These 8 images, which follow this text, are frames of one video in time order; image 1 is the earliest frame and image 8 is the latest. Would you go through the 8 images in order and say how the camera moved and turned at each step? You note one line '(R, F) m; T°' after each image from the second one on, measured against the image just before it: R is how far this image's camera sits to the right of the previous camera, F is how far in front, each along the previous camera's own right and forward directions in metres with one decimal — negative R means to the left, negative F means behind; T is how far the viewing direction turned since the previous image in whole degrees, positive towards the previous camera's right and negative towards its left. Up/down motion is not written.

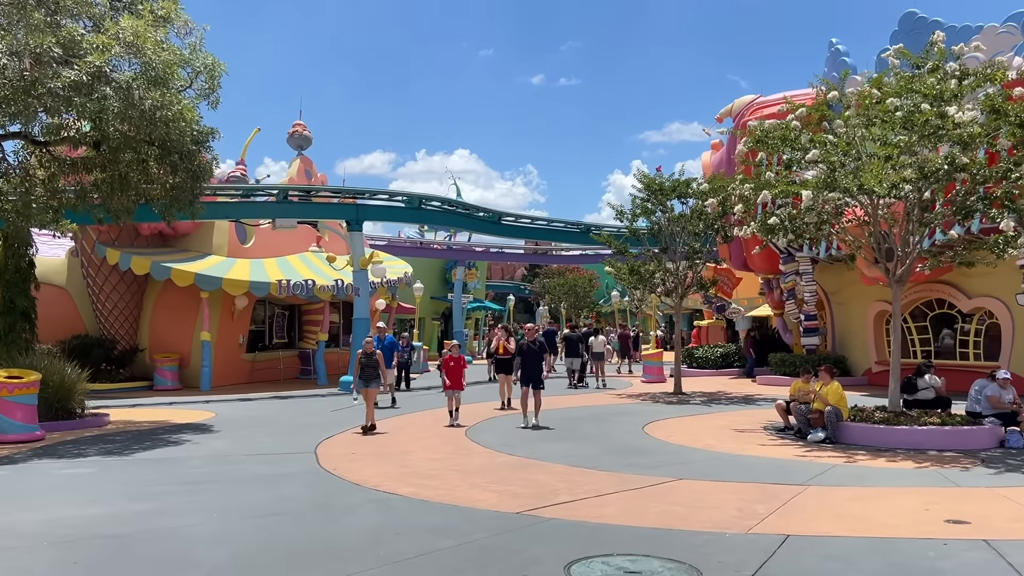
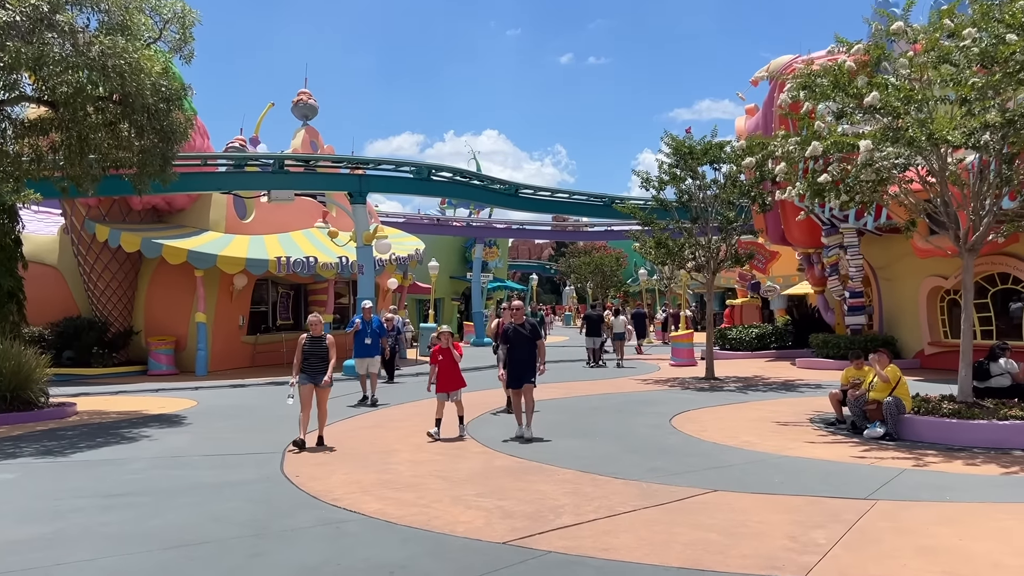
(+0.3, +1.5) m; -2°
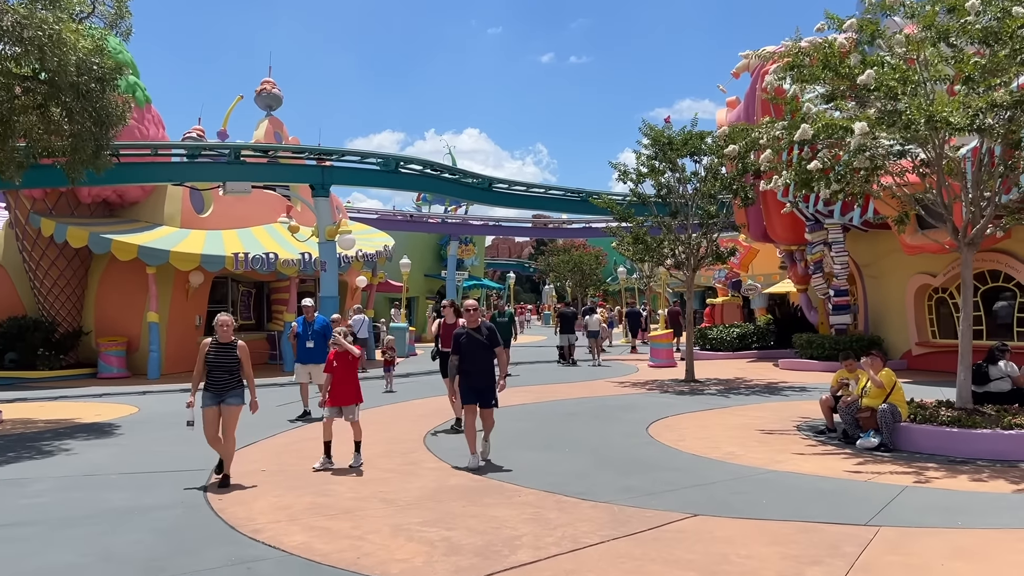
(+0.2, +0.8) m; +1°
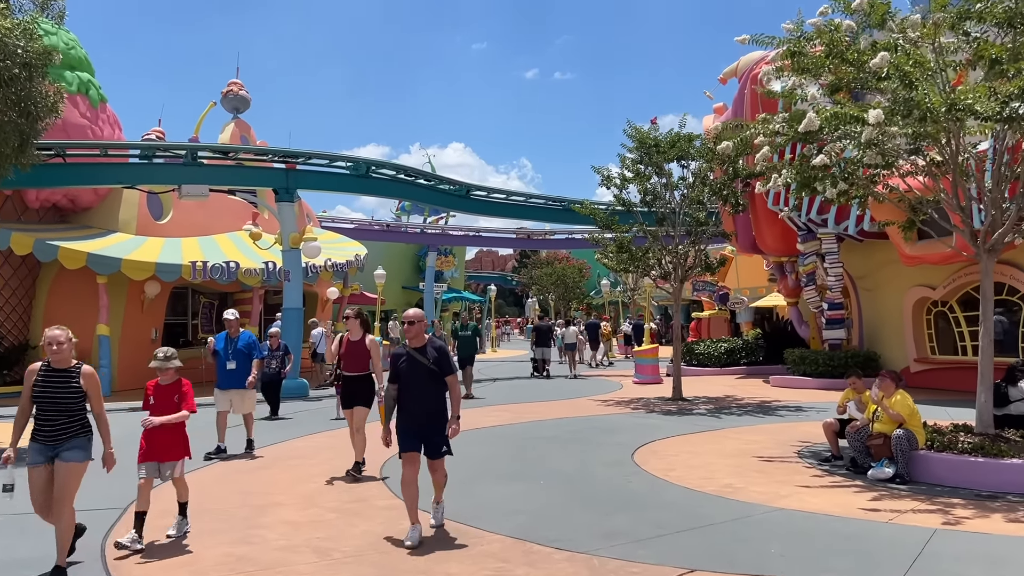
(+0.1, +1.0) m; +1°
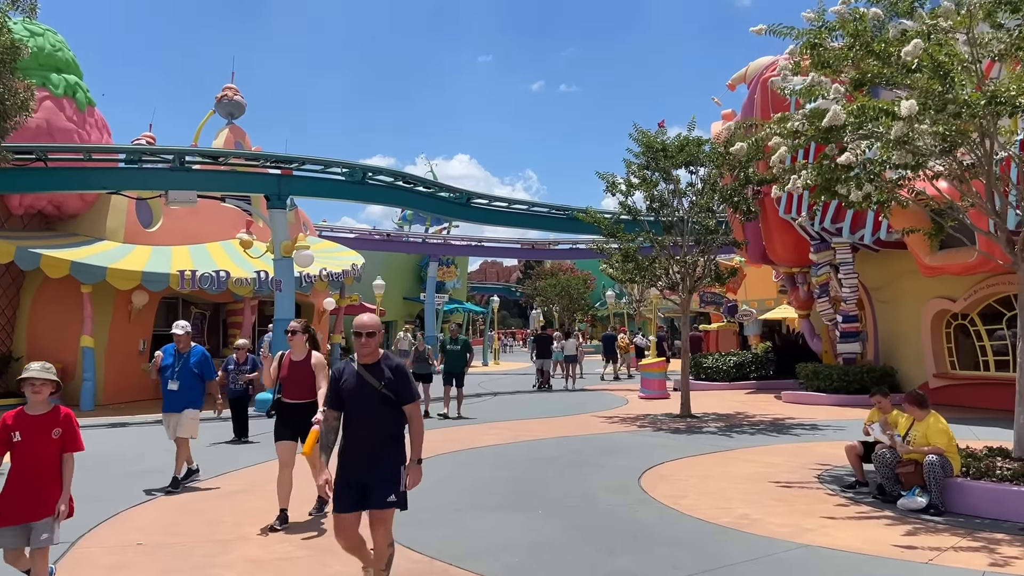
(+0.1, +0.6) m; 0°
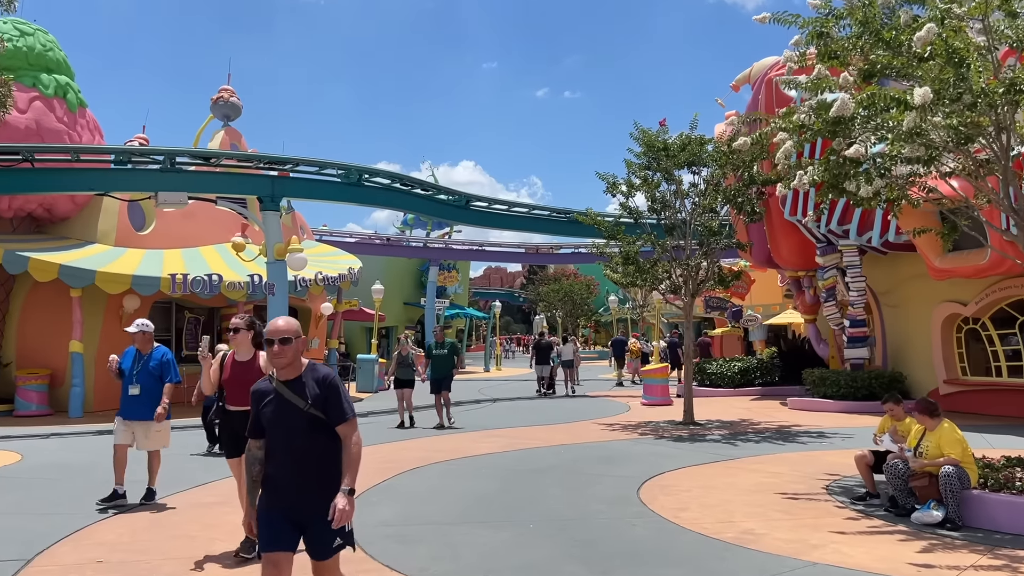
(+0.1, +0.4) m; 0°
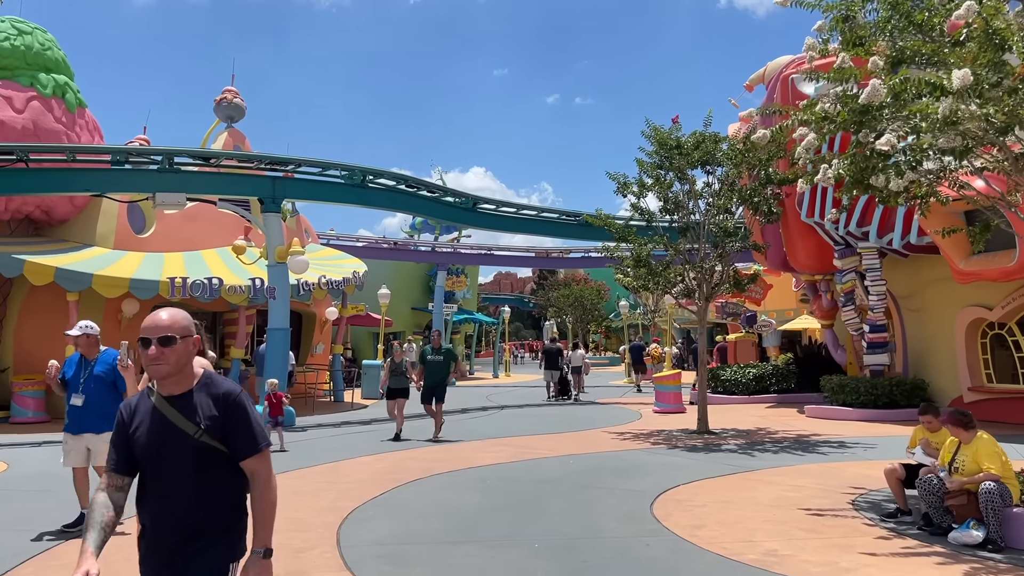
(0.0, +0.4) m; -1°
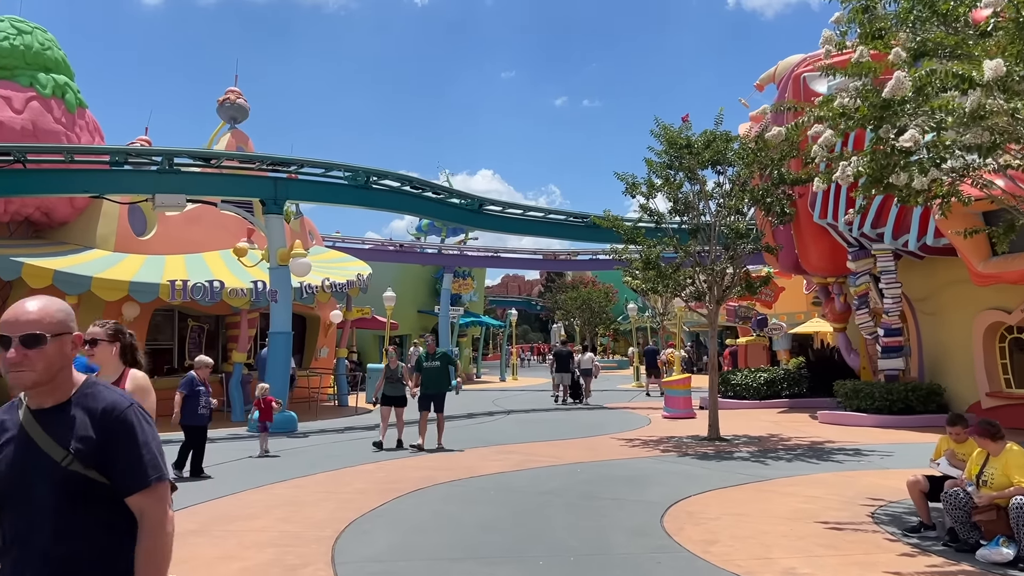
(0.0, +0.3) m; -1°
